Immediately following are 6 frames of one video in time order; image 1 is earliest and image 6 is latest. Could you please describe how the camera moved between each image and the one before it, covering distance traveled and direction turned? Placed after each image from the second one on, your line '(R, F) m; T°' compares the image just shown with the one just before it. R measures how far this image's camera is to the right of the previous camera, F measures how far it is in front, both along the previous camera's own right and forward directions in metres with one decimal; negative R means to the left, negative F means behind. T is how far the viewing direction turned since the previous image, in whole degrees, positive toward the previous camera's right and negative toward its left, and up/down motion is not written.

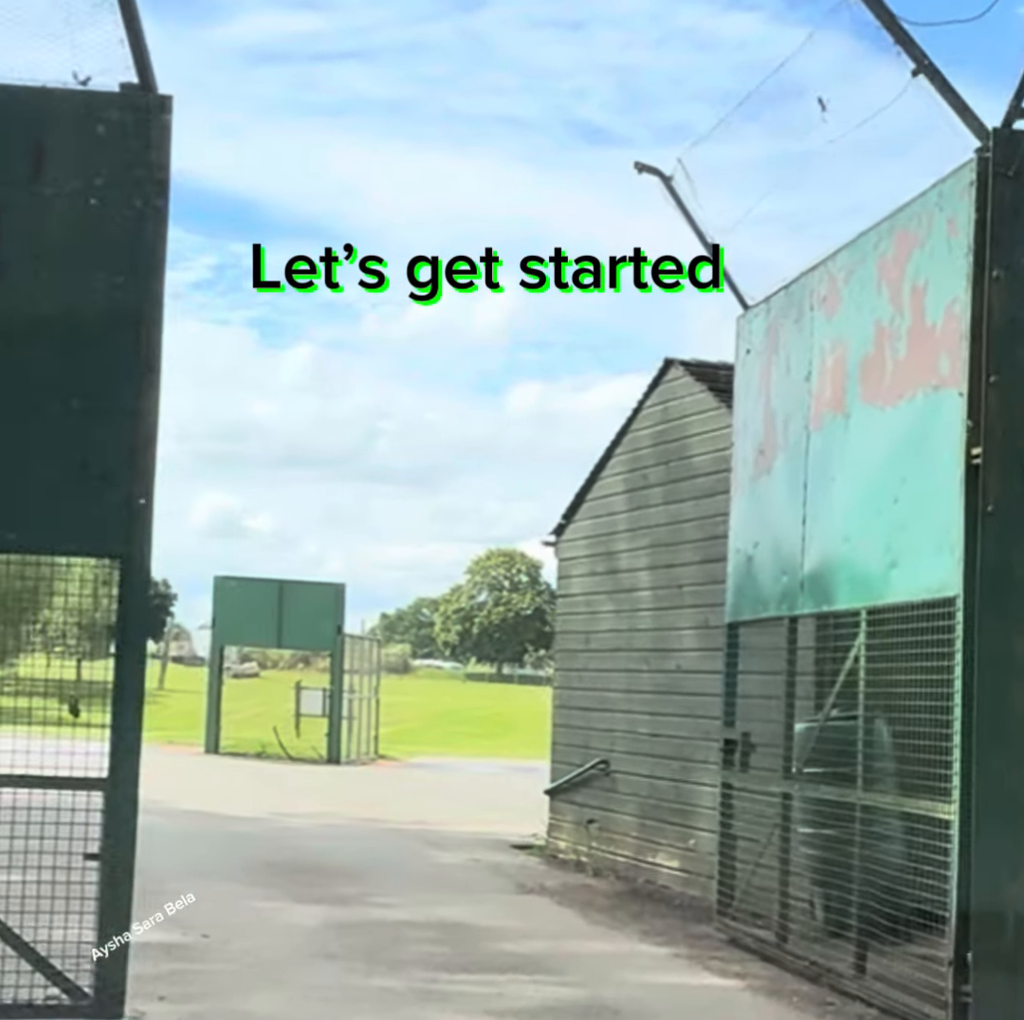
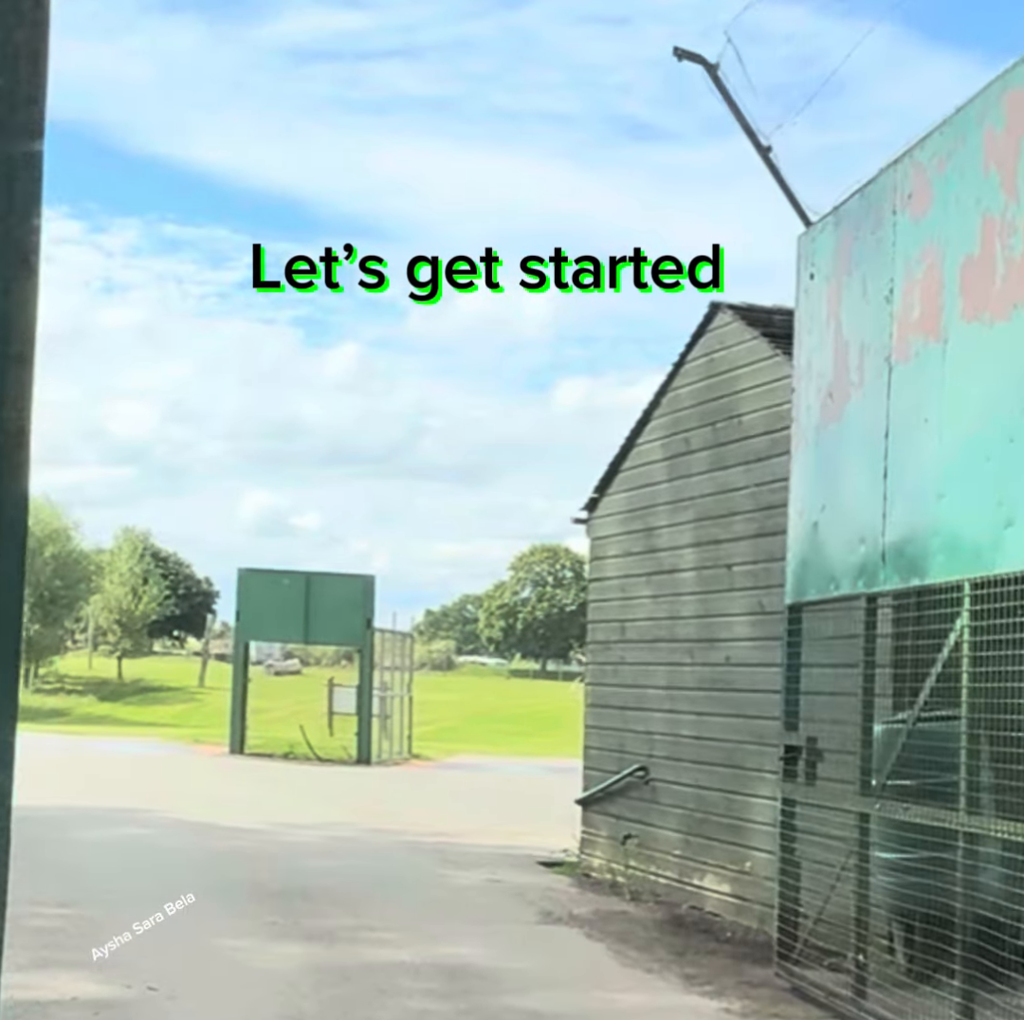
(+0.2, +1.7) m; -2°
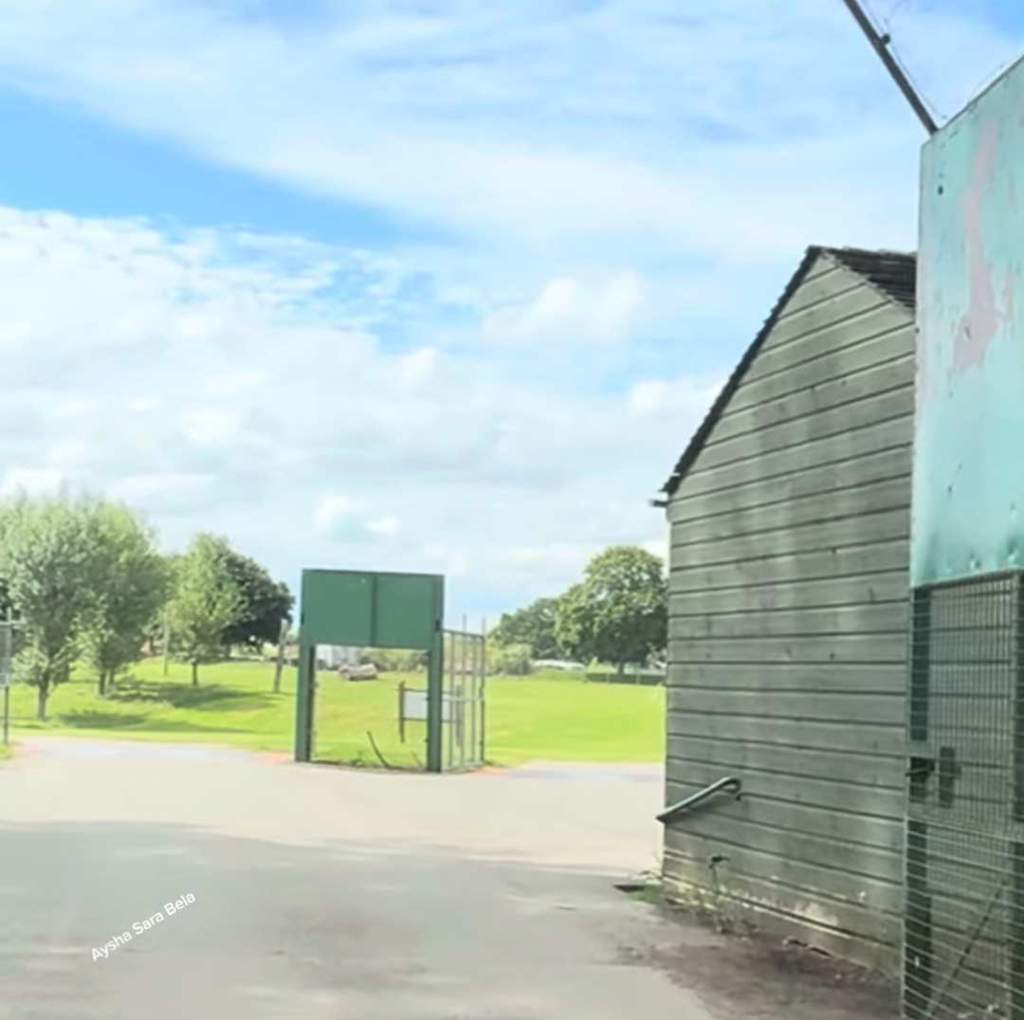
(0.0, +1.3) m; -3°
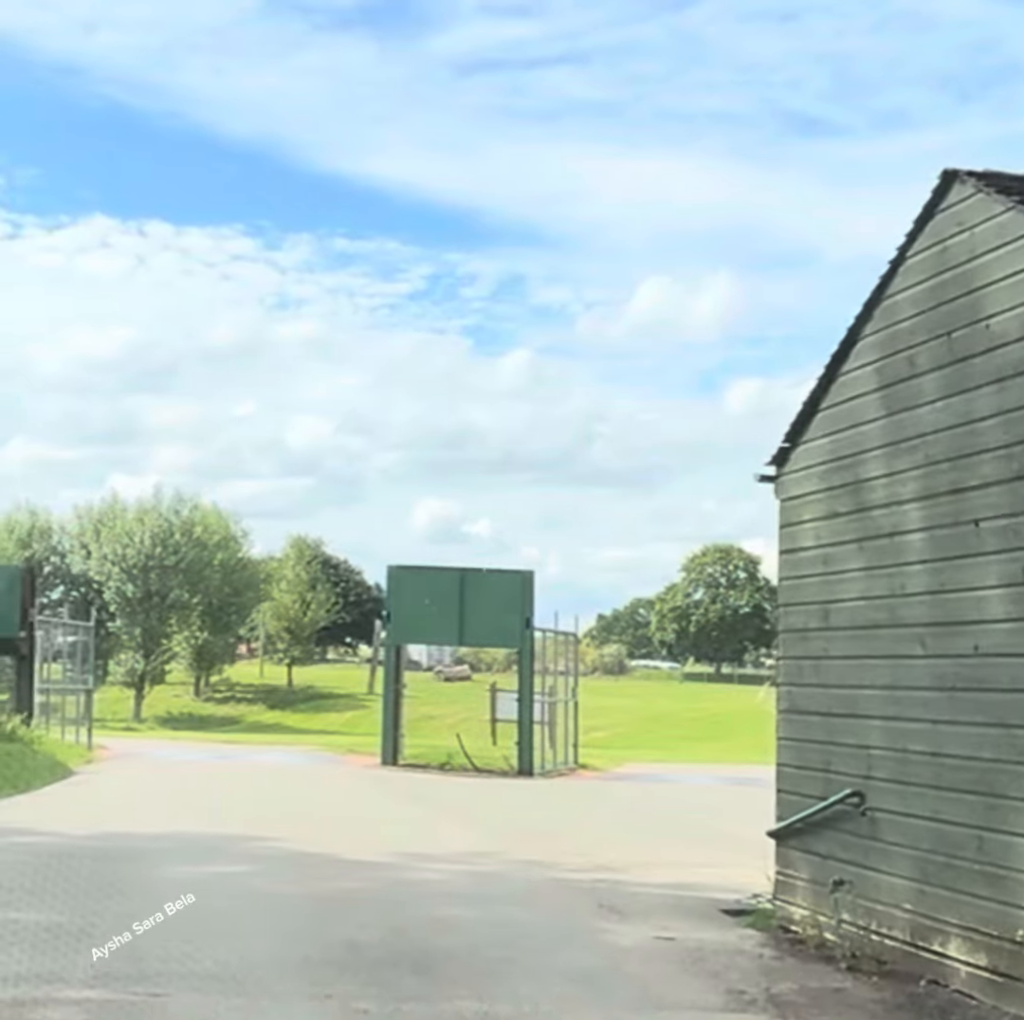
(0.0, +1.3) m; -3°
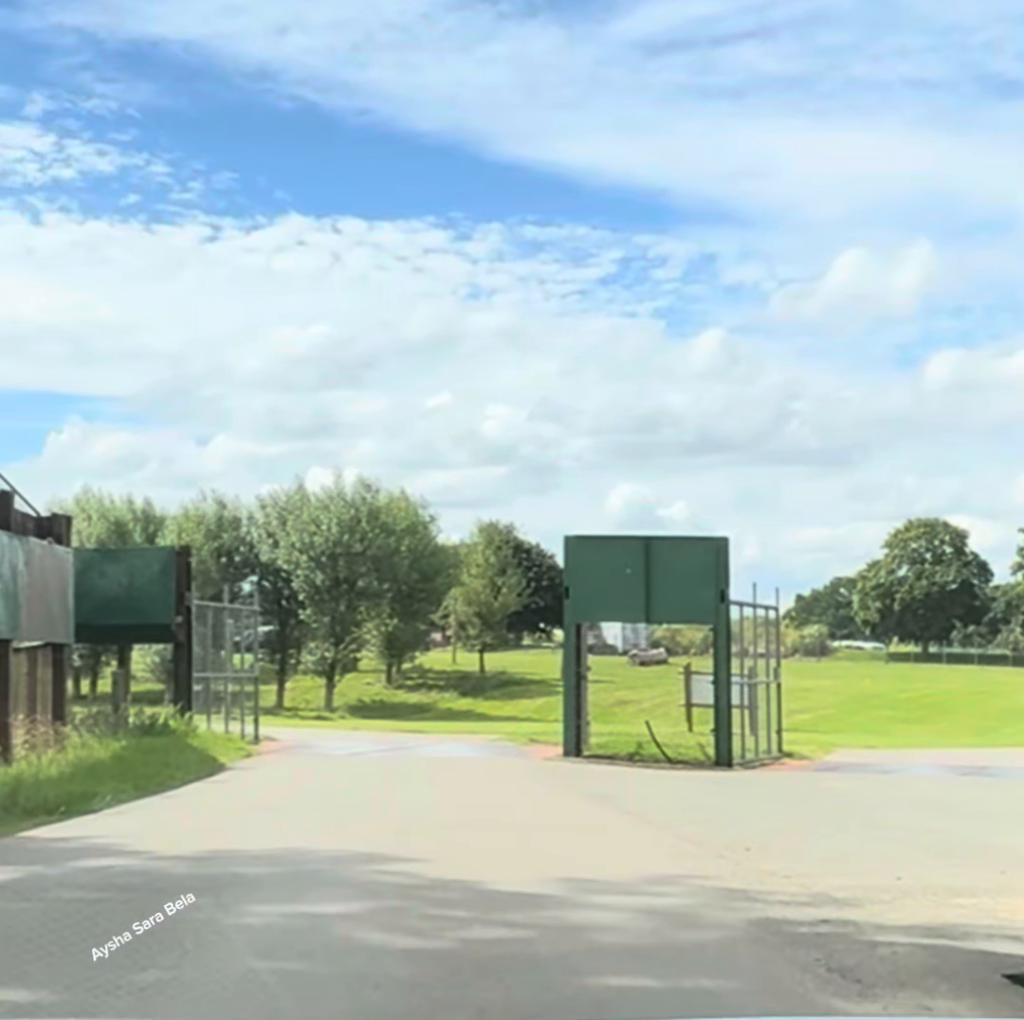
(+0.1, +3.0) m; -7°
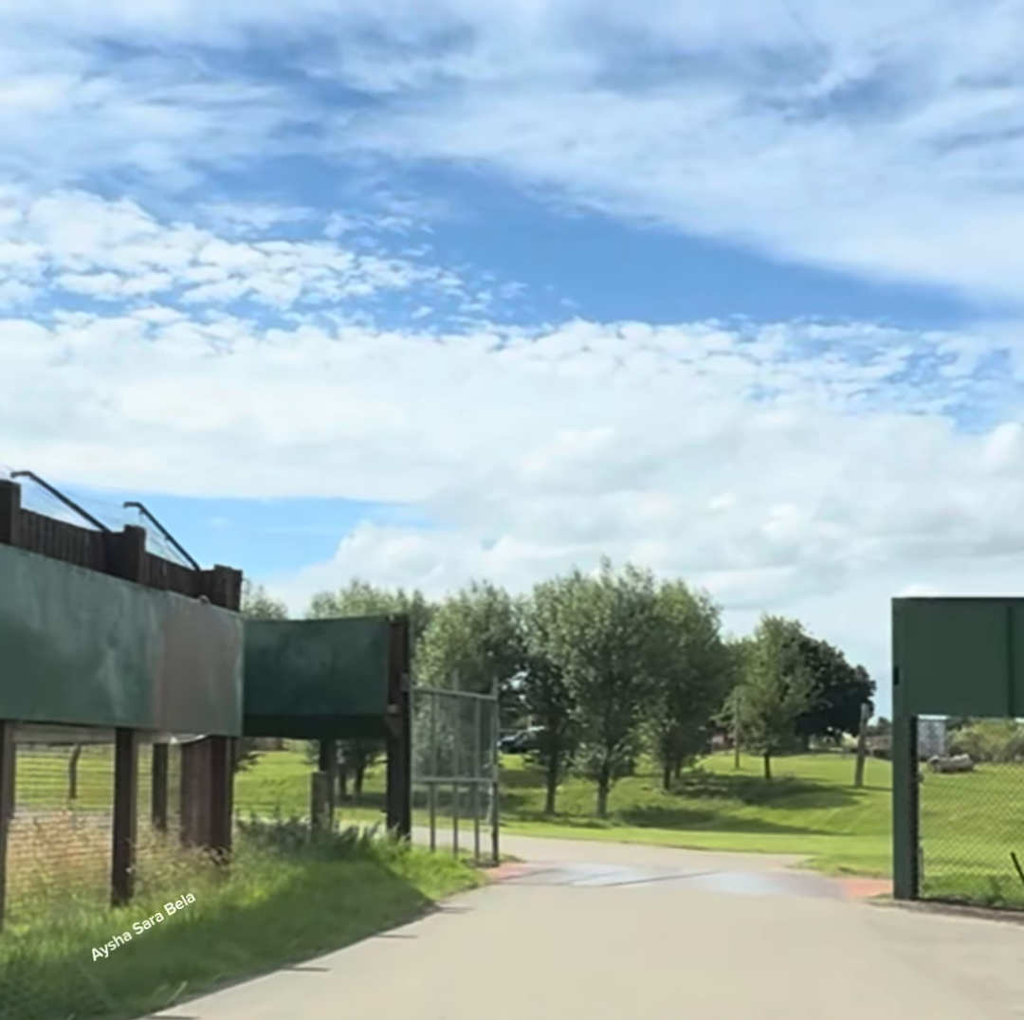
(-0.3, +6.4) m; -10°
